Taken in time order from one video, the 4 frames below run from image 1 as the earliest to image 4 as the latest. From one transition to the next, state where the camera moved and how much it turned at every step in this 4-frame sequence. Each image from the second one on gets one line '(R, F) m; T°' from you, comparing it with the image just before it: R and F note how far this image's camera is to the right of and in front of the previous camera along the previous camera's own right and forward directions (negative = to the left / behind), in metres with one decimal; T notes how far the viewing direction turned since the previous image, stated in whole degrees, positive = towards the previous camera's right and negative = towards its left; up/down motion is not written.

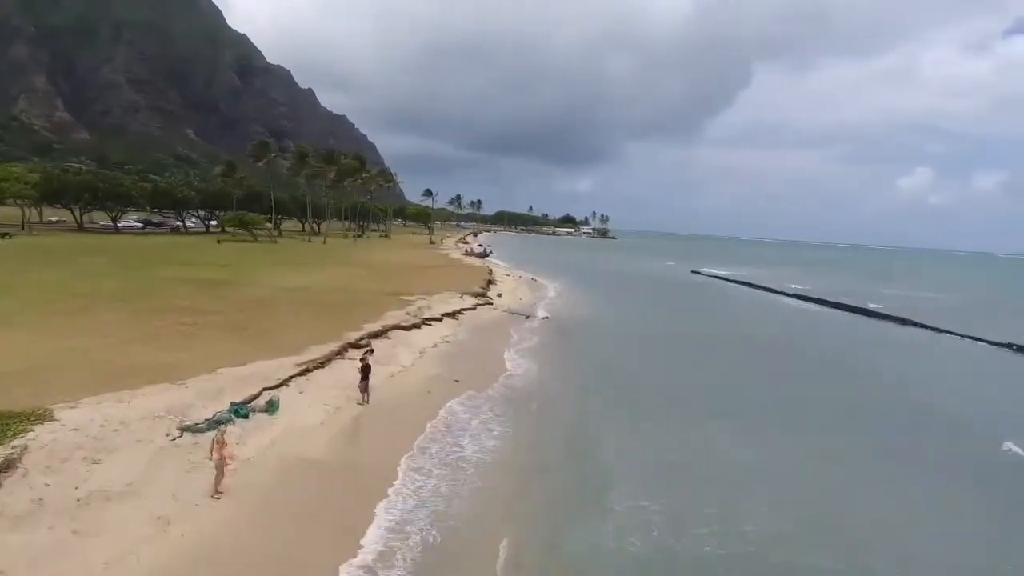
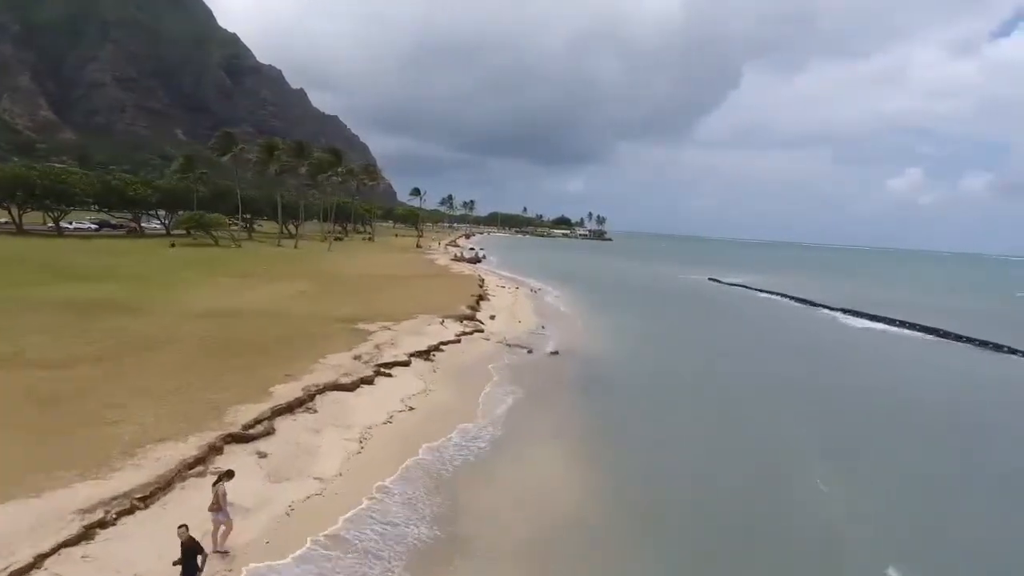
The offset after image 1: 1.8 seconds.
(-0.1, +6.7) m; +1°
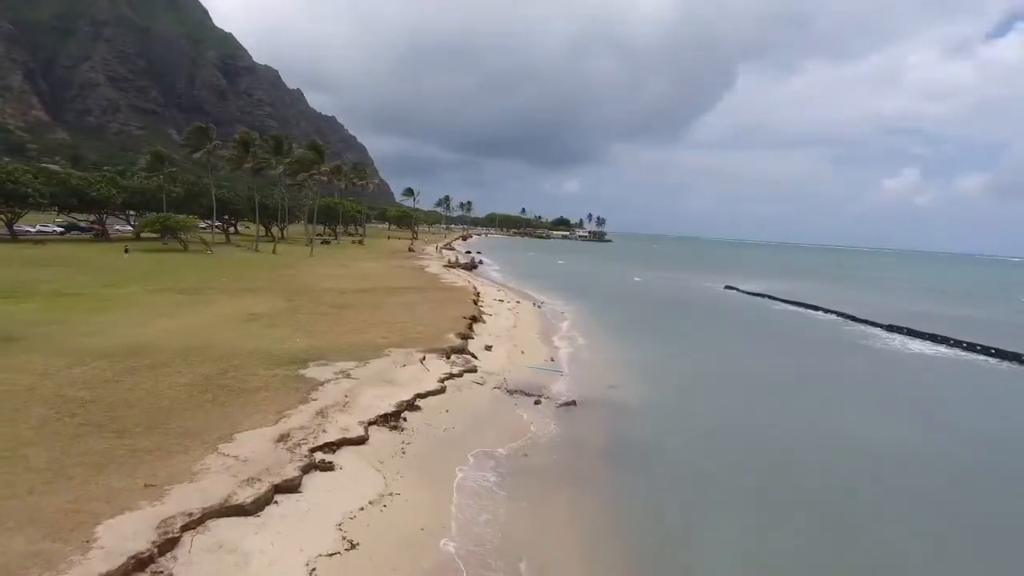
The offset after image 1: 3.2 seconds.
(-0.1, +4.8) m; 0°
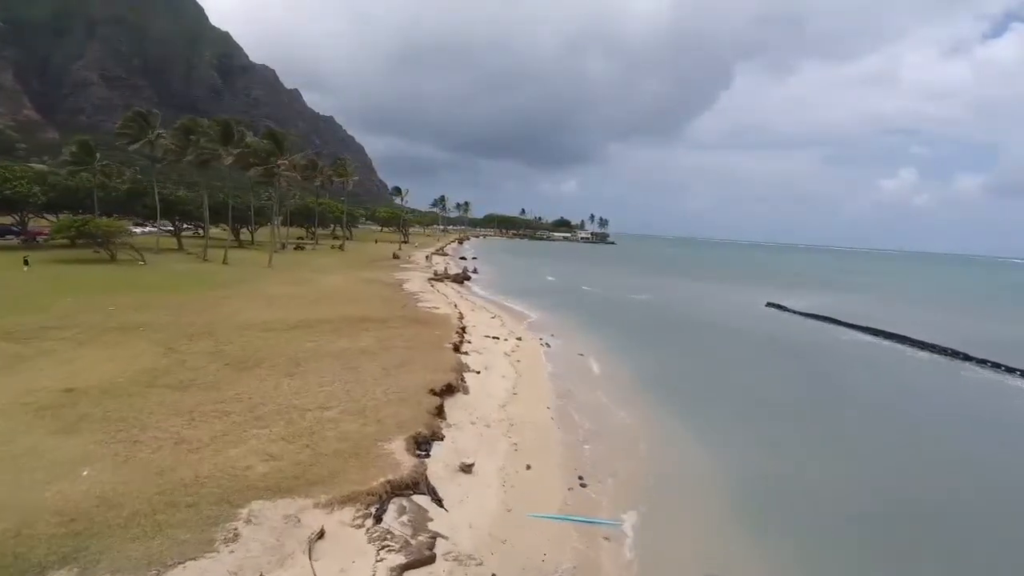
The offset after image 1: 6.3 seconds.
(0.0, +8.7) m; 0°
